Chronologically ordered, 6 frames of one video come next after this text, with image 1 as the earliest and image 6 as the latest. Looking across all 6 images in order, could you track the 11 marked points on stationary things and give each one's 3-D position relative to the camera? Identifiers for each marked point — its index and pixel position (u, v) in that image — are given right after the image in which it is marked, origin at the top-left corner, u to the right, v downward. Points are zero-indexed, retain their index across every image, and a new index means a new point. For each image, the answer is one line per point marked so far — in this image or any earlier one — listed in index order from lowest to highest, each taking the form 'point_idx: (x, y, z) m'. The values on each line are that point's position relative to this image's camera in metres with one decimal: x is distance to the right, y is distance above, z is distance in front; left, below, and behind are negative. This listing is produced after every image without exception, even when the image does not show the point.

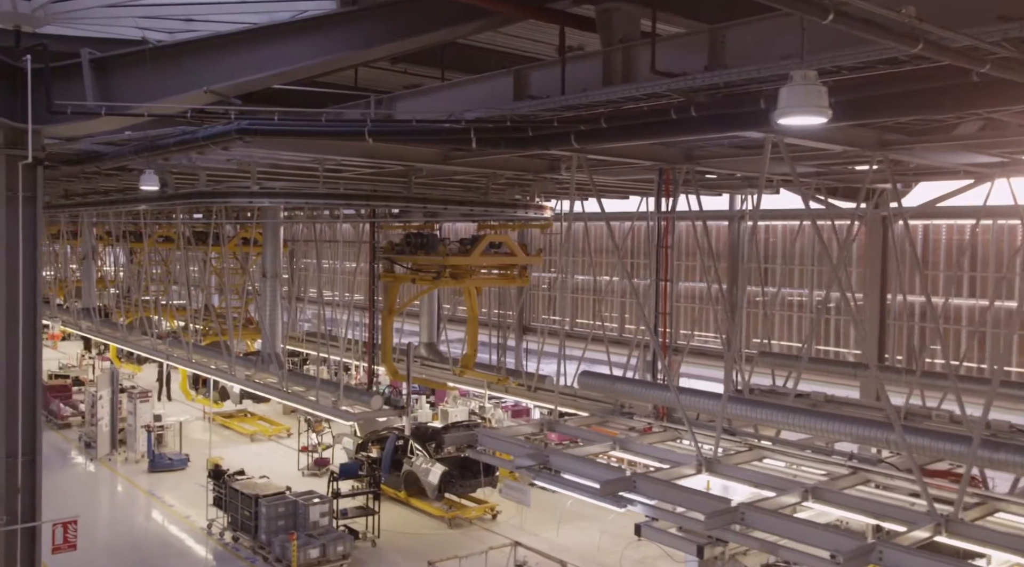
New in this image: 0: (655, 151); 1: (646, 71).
0: (+1.4, +1.3, +9.4) m
1: (+1.0, +1.5, +7.0) m
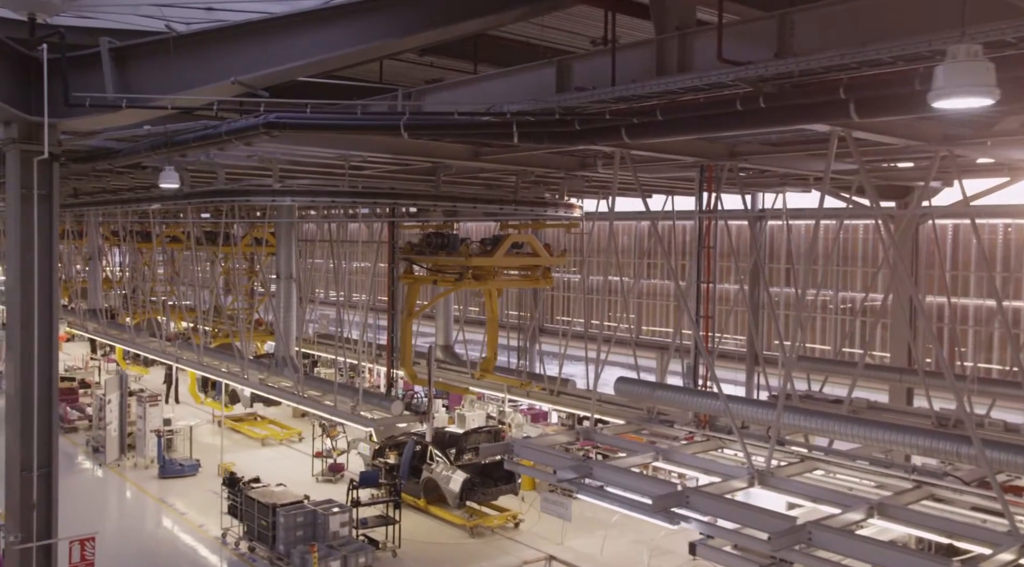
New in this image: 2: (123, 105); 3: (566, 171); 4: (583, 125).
0: (+1.7, +1.3, +9.0) m
1: (+1.3, +1.5, +6.6) m
2: (-2.9, +1.3, +7.1) m
3: (+0.6, +1.3, +11.0) m
4: (+0.5, +1.1, +6.8) m
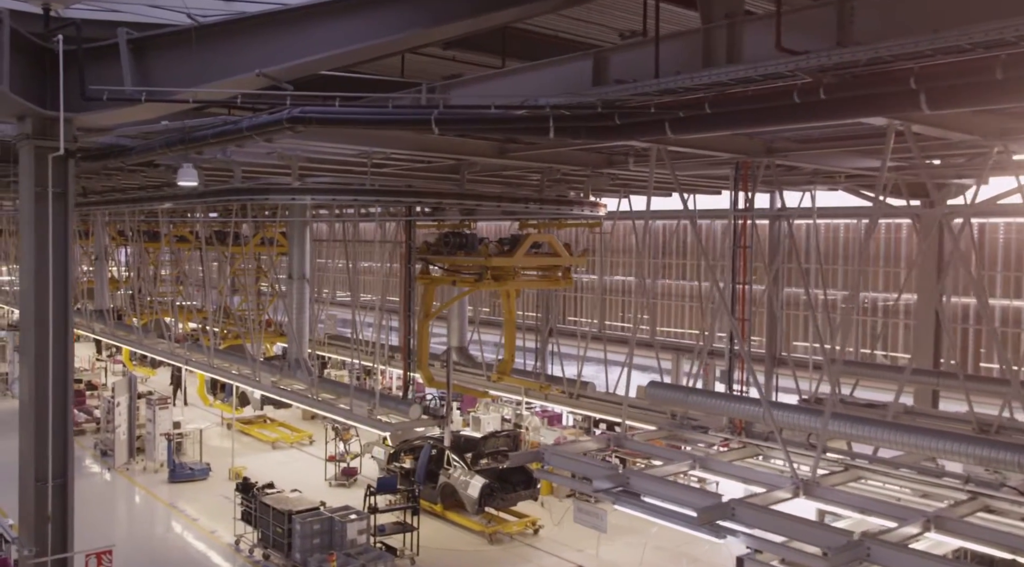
0: (+2.0, +1.3, +8.7) m
1: (+1.6, +1.5, +6.2) m
2: (-2.6, +1.3, +6.8) m
3: (+0.9, +1.3, +10.7) m
4: (+0.8, +1.1, +6.5) m
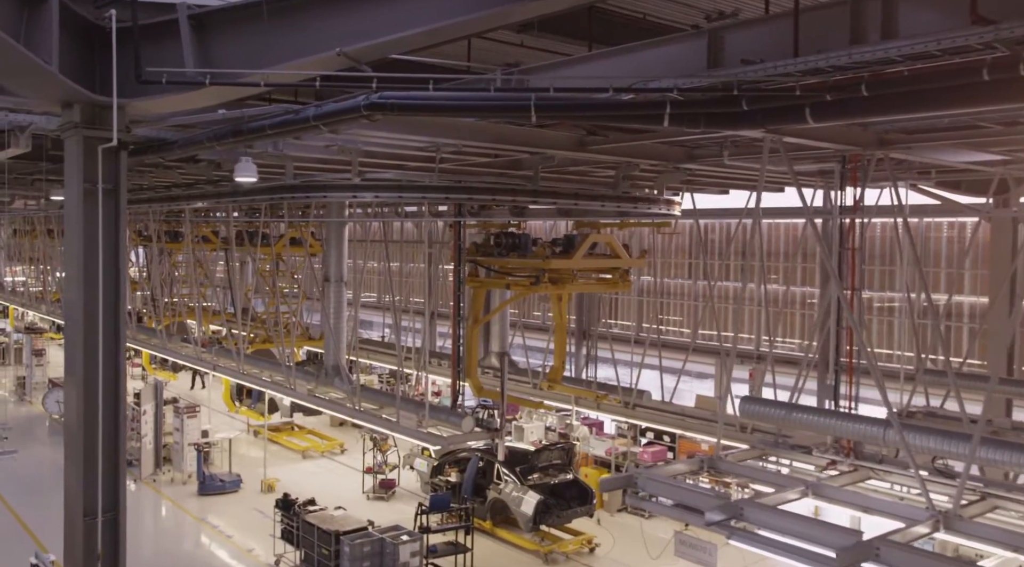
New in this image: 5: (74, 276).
0: (+2.7, +1.2, +7.8) m
1: (+2.3, +1.5, +5.4) m
2: (-1.9, +1.3, +6.0) m
3: (+1.6, +1.2, +9.8) m
4: (+1.5, +1.1, +5.6) m
5: (-3.0, +0.1, +6.7) m
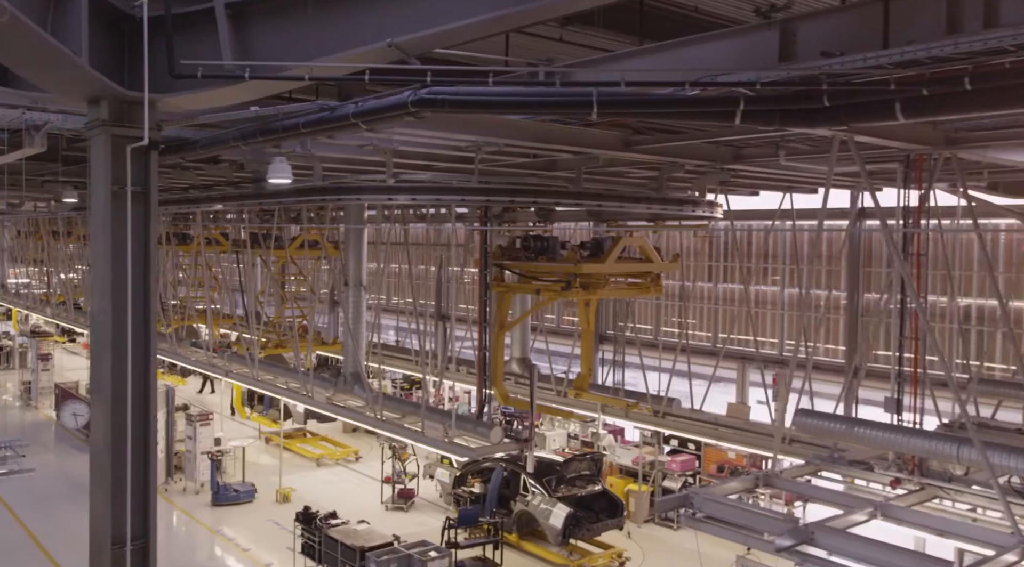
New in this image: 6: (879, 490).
0: (+3.1, +1.2, +7.4) m
1: (+2.6, +1.4, +5.0) m
2: (-1.5, +1.2, +5.6) m
3: (+2.0, +1.2, +9.4) m
4: (+1.8, +1.0, +5.2) m
5: (-2.7, 0.0, +6.2) m
6: (+2.9, -1.7, +7.7) m
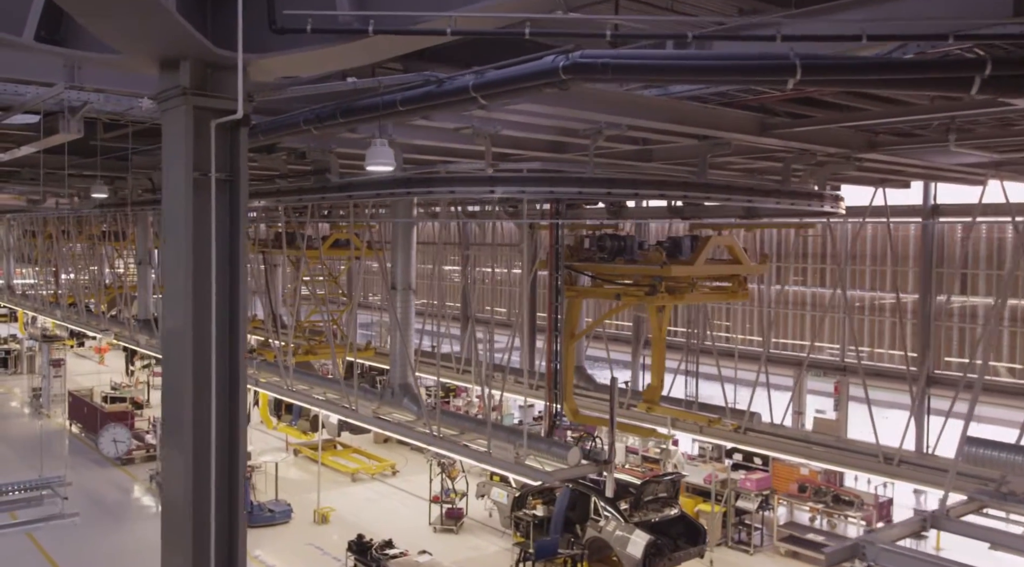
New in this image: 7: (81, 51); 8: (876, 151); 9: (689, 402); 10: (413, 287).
0: (+3.9, +1.1, +6.2) m
1: (+3.5, +1.3, +3.8) m
2: (-0.7, +1.1, +4.4) m
3: (+2.9, +1.1, +8.2) m
4: (+2.7, +0.9, +4.0) m
5: (-1.8, -0.1, +5.0) m
6: (+3.8, -1.7, +6.6) m
7: (-2.2, +1.2, +5.0) m
8: (+3.0, +1.1, +8.0) m
9: (+2.5, -1.6, +13.4) m
10: (-1.4, 0.0, +13.6) m
